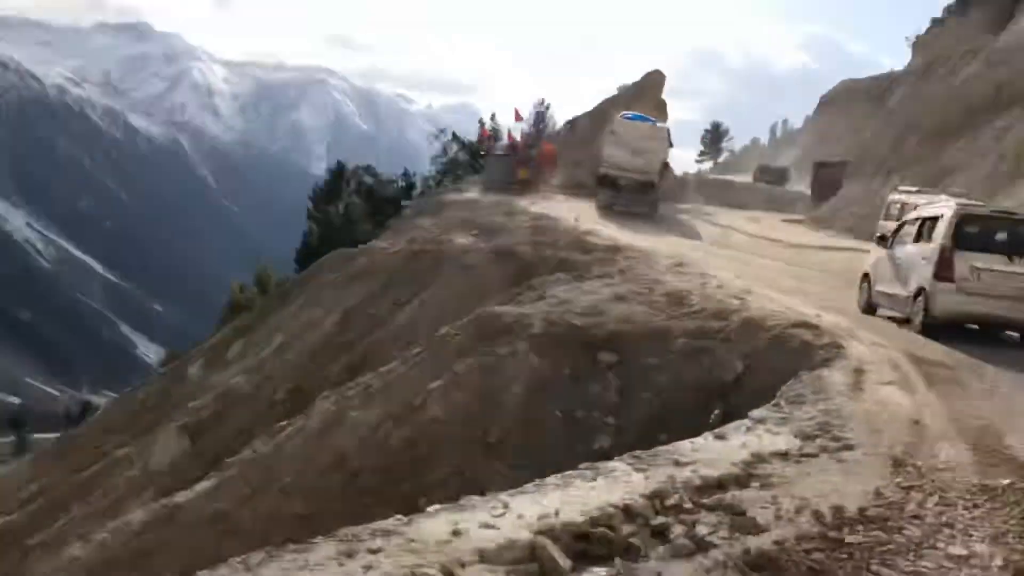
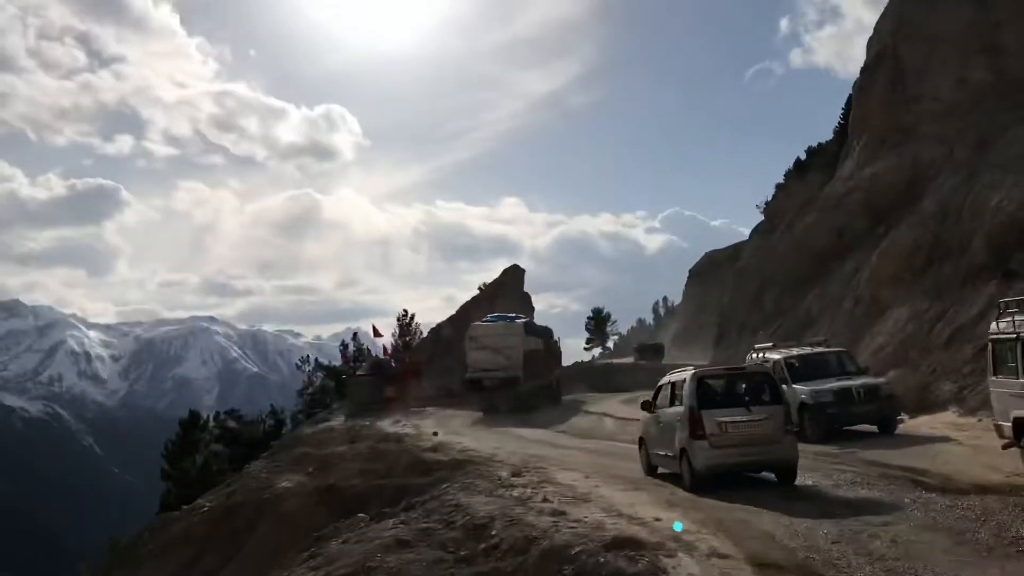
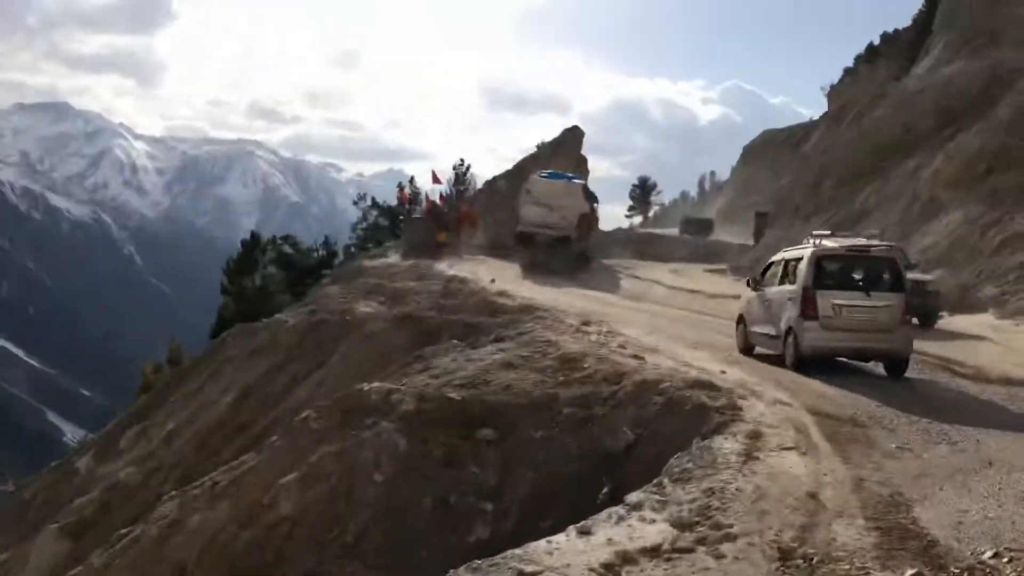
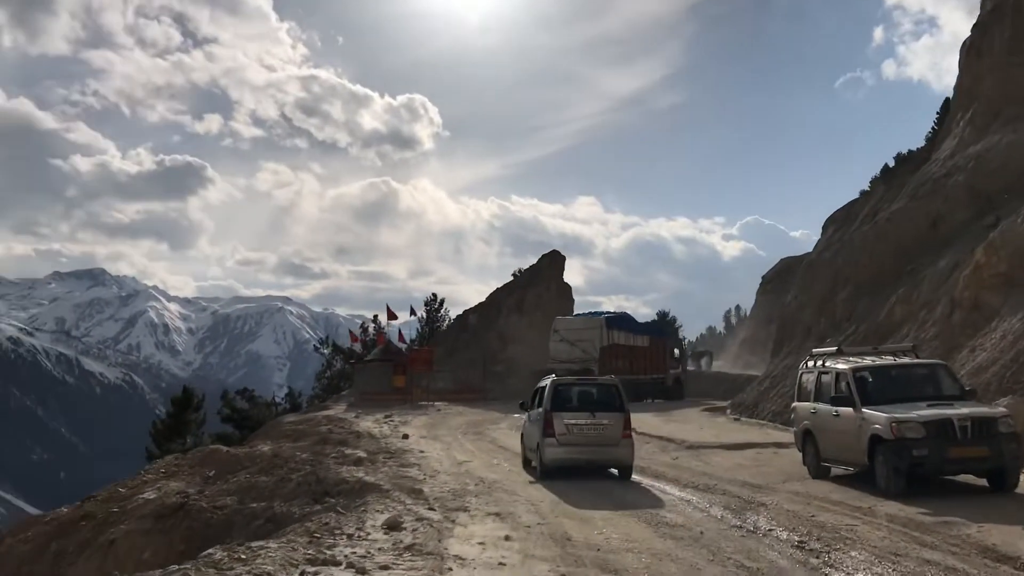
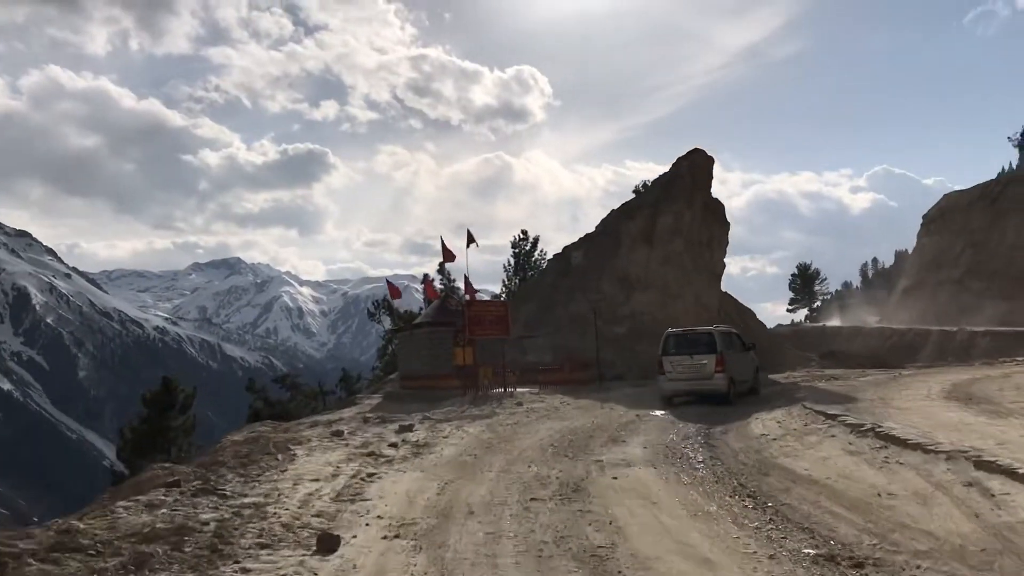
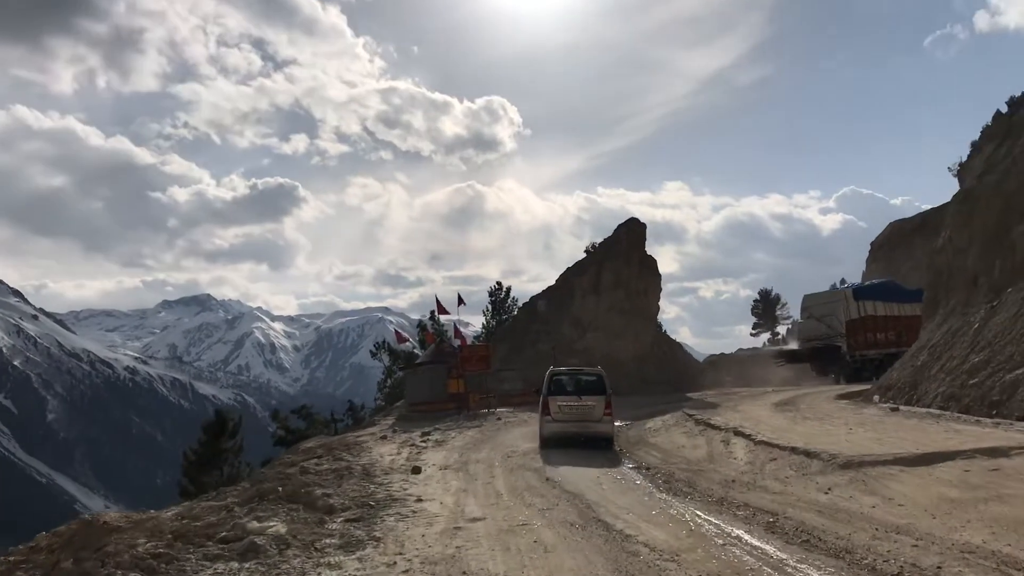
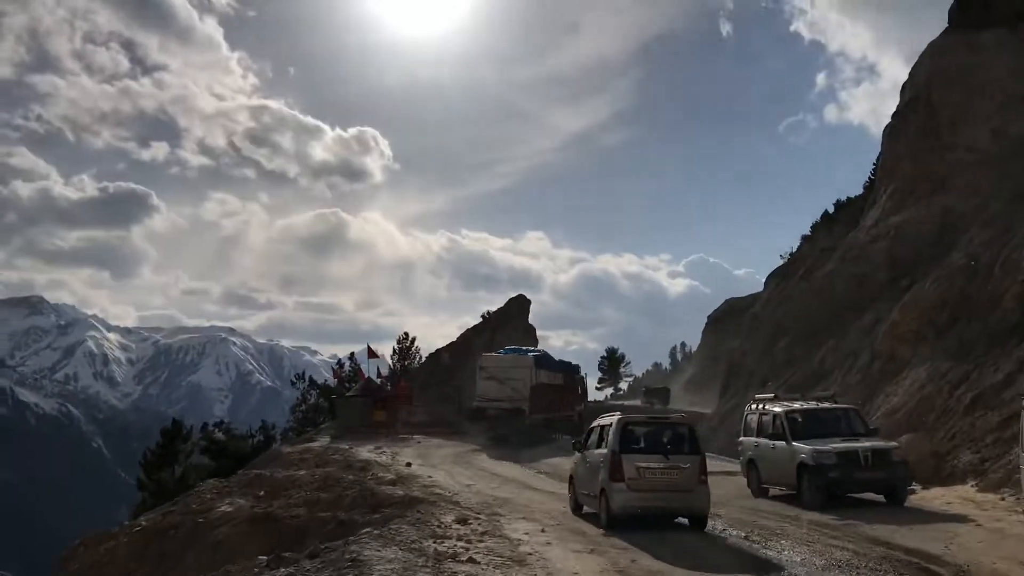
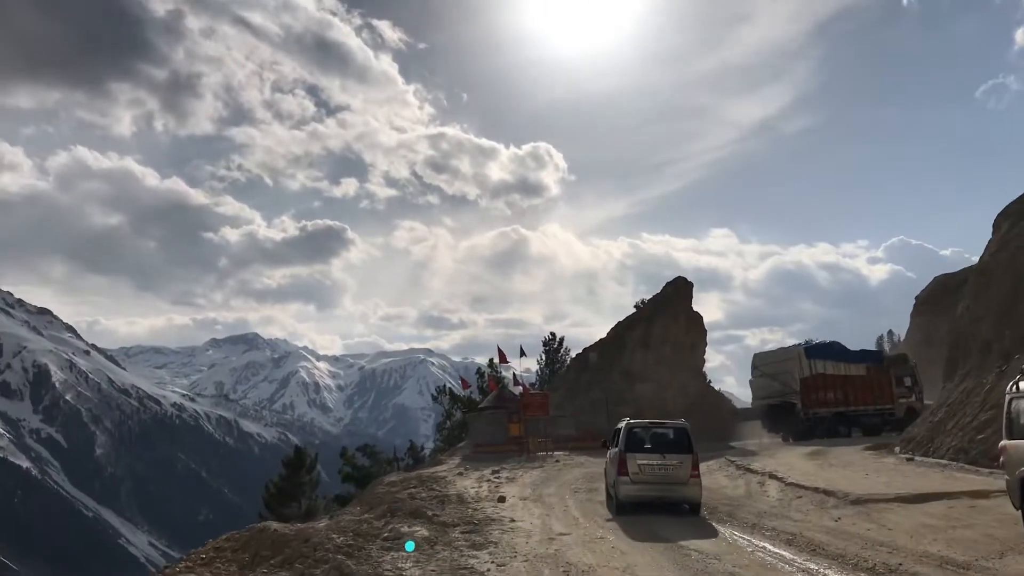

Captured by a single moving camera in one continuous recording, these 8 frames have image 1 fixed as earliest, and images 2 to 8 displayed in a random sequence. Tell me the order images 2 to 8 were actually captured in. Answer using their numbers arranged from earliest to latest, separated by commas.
3, 2, 7, 4, 8, 6, 5
